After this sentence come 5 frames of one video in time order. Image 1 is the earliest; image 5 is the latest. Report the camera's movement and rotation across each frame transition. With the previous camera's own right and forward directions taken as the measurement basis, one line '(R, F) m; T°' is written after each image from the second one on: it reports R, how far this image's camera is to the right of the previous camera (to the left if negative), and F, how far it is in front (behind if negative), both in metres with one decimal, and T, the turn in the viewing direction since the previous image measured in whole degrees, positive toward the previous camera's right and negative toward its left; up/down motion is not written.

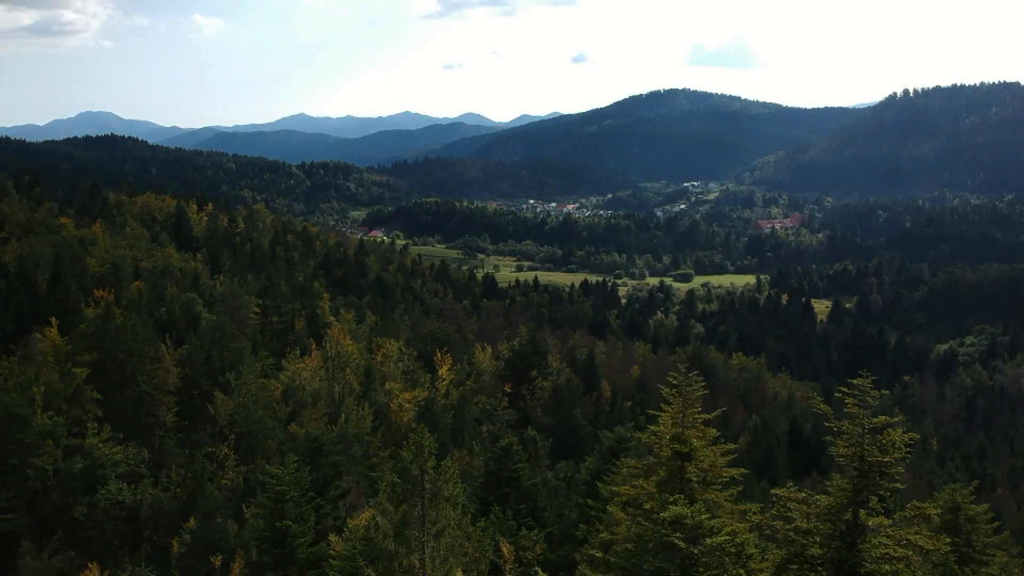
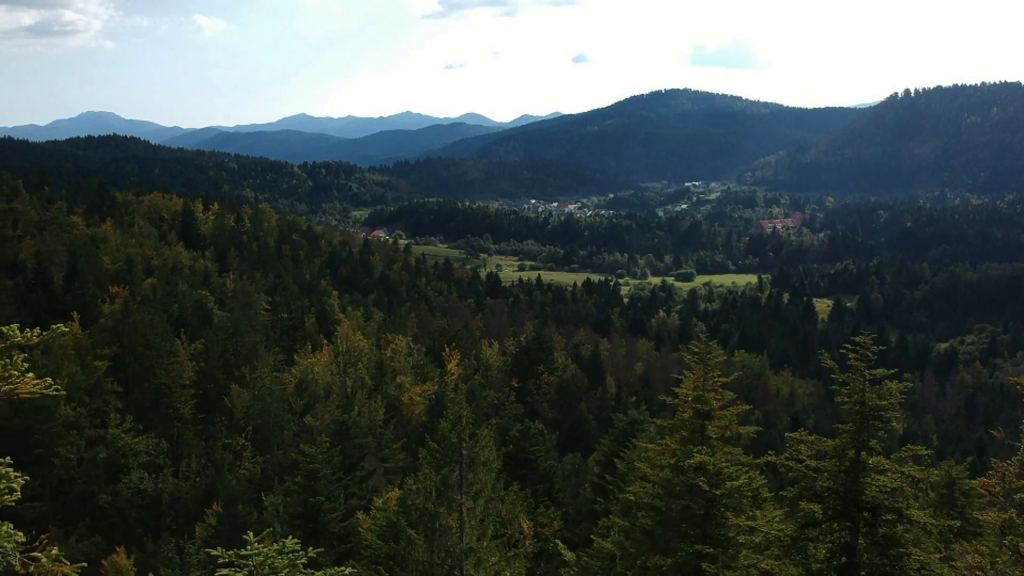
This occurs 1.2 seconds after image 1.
(-0.7, -1.3) m; 0°
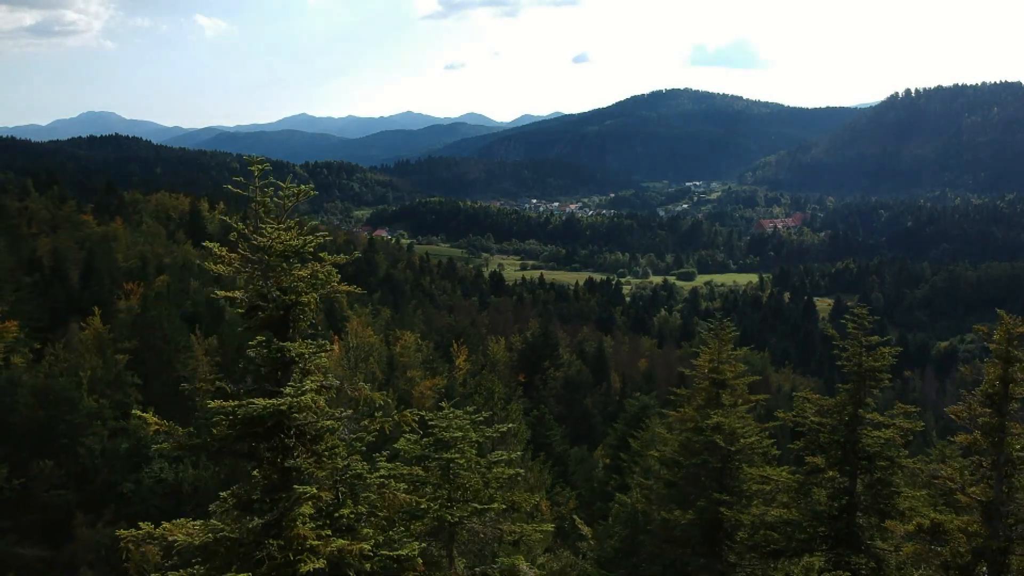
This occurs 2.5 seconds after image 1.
(-0.7, -1.4) m; 0°
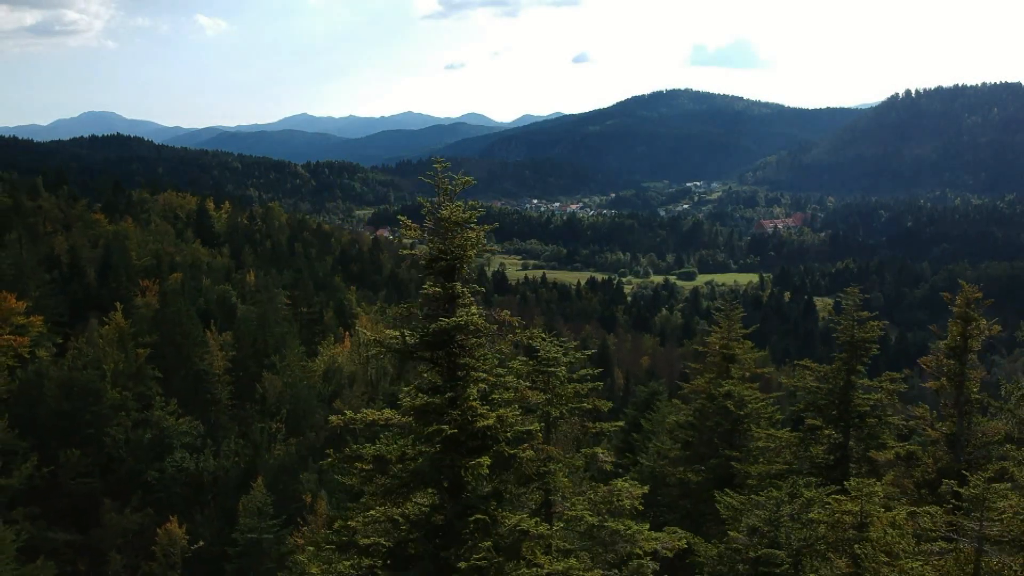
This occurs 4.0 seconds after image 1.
(-0.7, -1.6) m; 0°
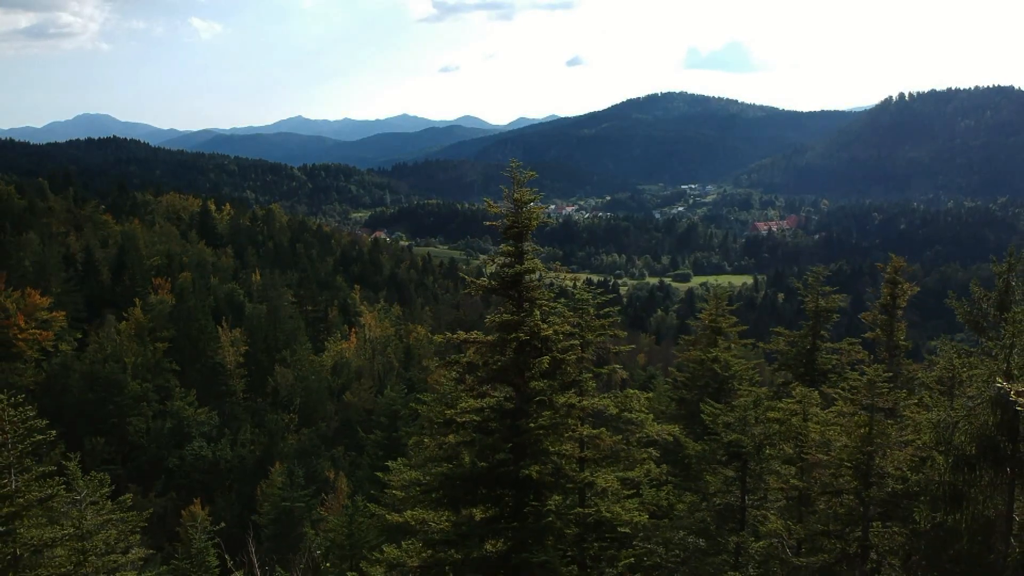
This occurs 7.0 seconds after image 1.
(-0.6, -2.5) m; 0°
